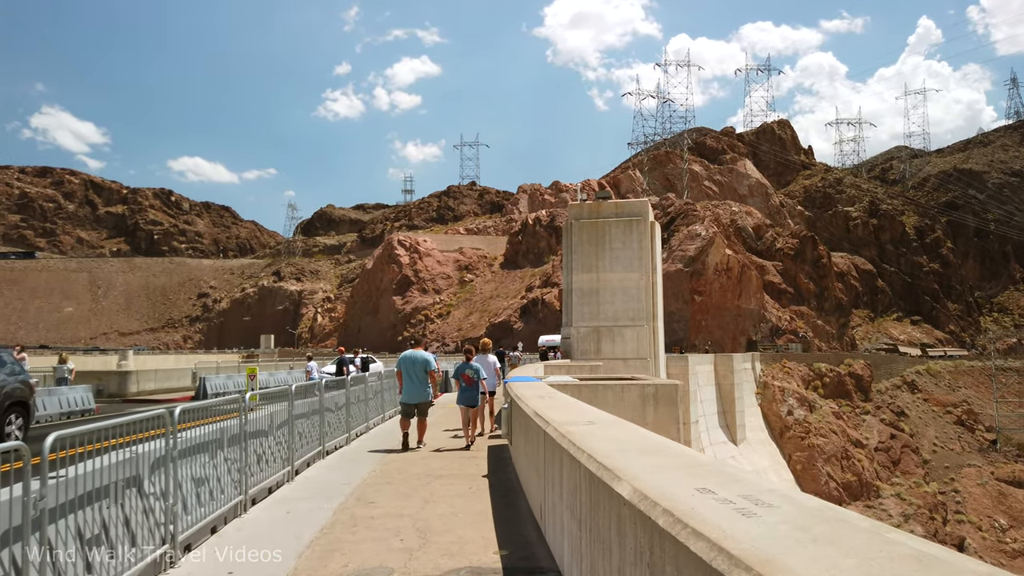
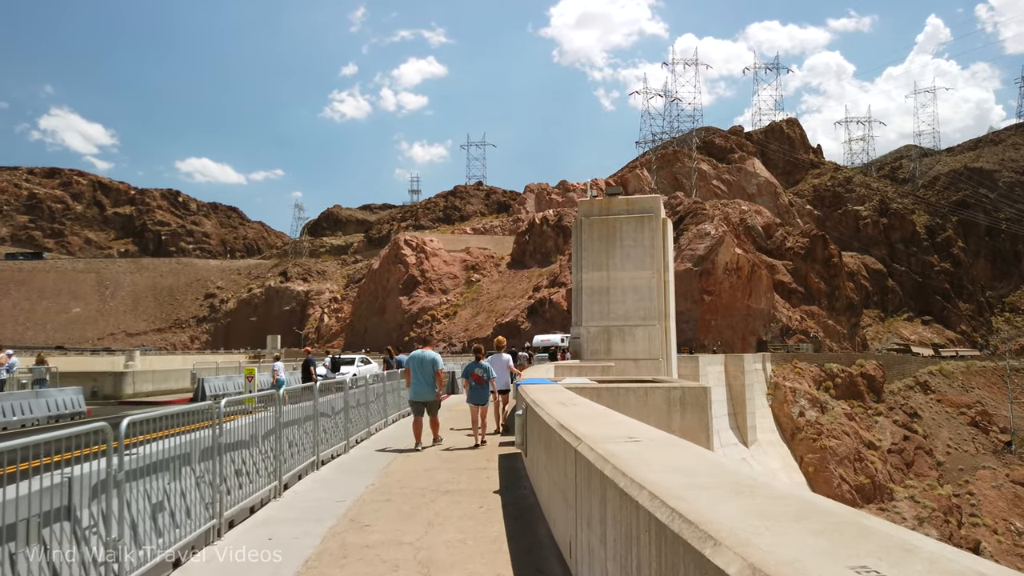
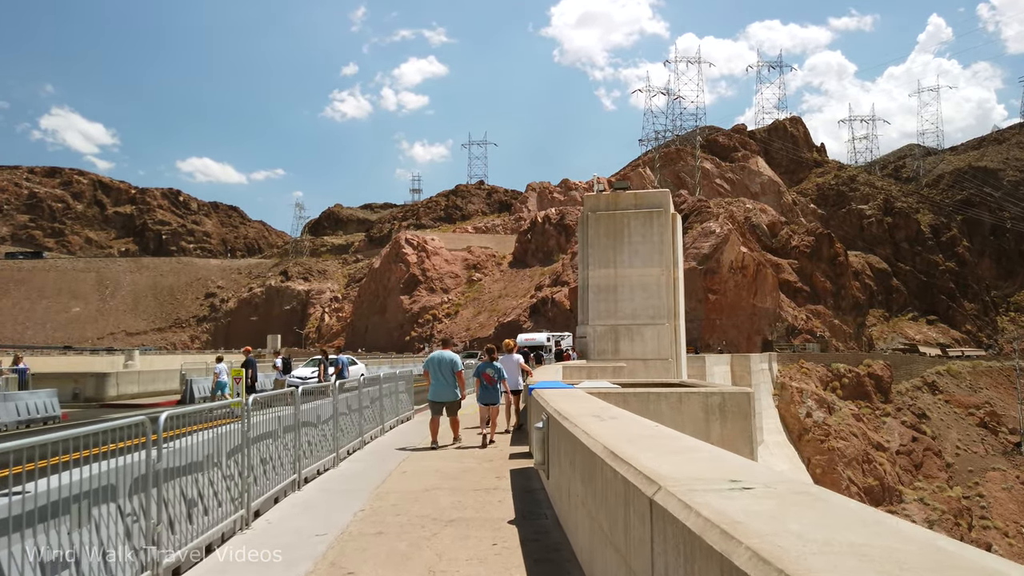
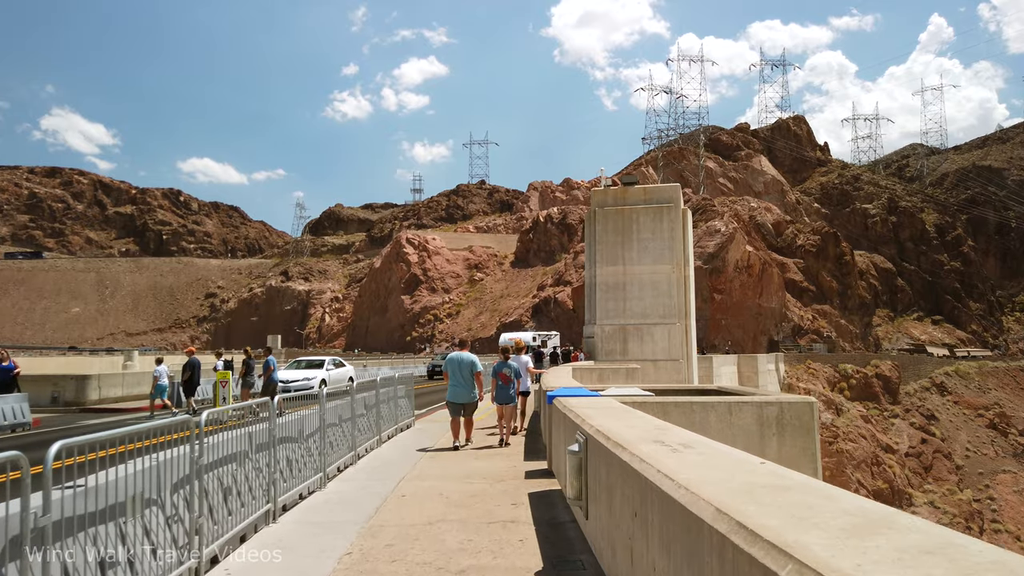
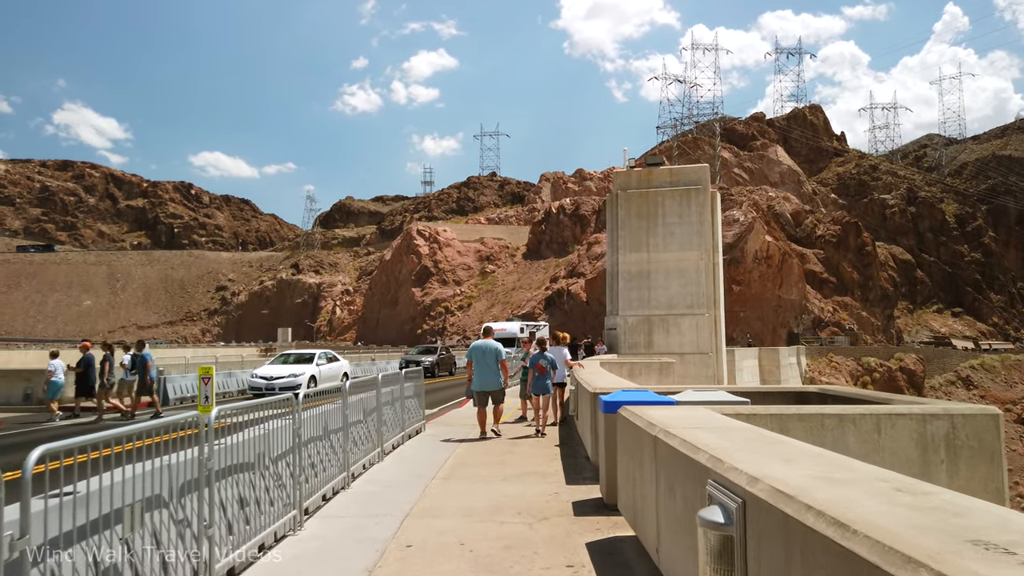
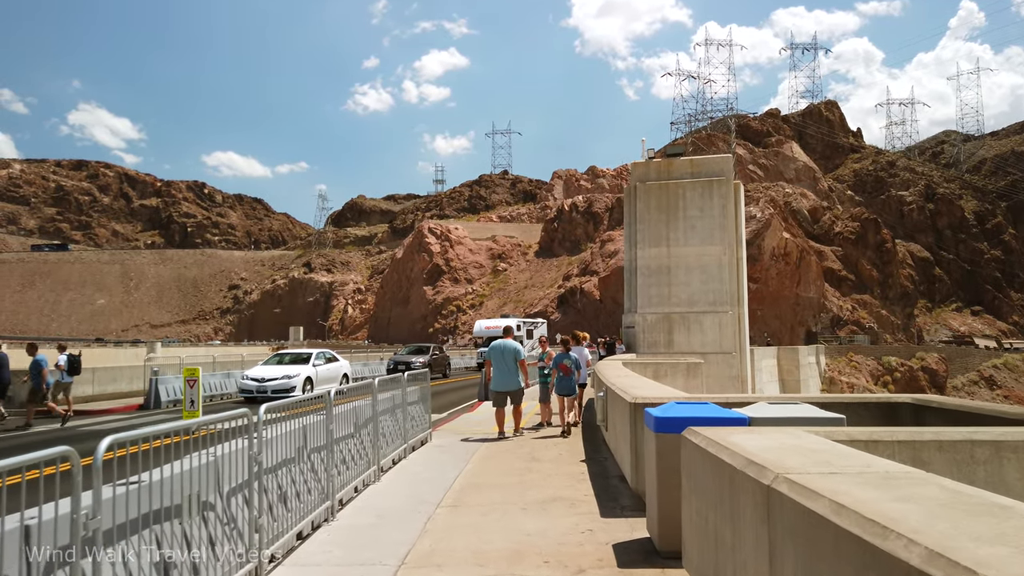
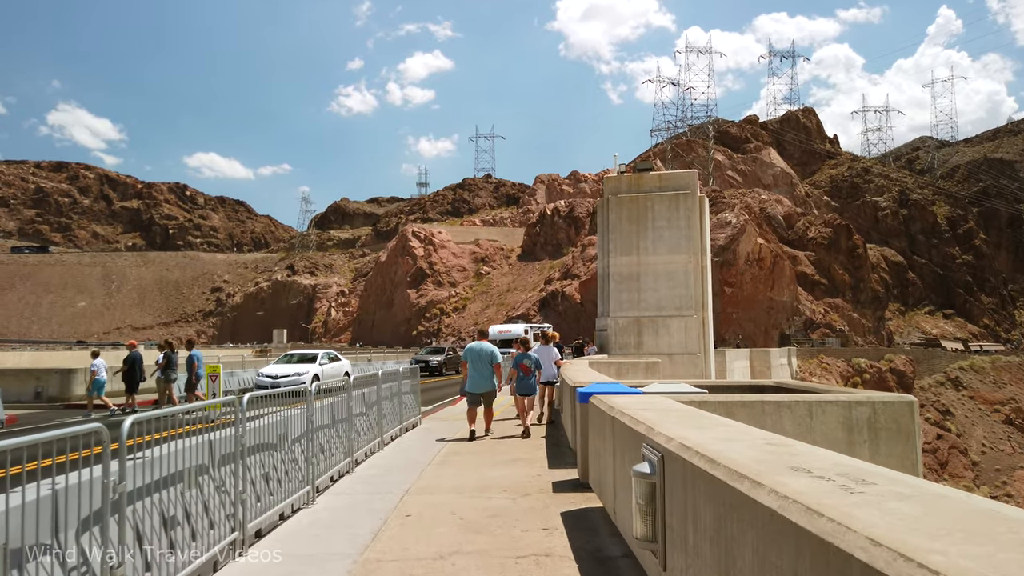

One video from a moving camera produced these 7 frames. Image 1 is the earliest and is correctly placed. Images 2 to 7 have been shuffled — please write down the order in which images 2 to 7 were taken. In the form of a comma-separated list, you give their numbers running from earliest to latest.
2, 3, 4, 7, 5, 6
